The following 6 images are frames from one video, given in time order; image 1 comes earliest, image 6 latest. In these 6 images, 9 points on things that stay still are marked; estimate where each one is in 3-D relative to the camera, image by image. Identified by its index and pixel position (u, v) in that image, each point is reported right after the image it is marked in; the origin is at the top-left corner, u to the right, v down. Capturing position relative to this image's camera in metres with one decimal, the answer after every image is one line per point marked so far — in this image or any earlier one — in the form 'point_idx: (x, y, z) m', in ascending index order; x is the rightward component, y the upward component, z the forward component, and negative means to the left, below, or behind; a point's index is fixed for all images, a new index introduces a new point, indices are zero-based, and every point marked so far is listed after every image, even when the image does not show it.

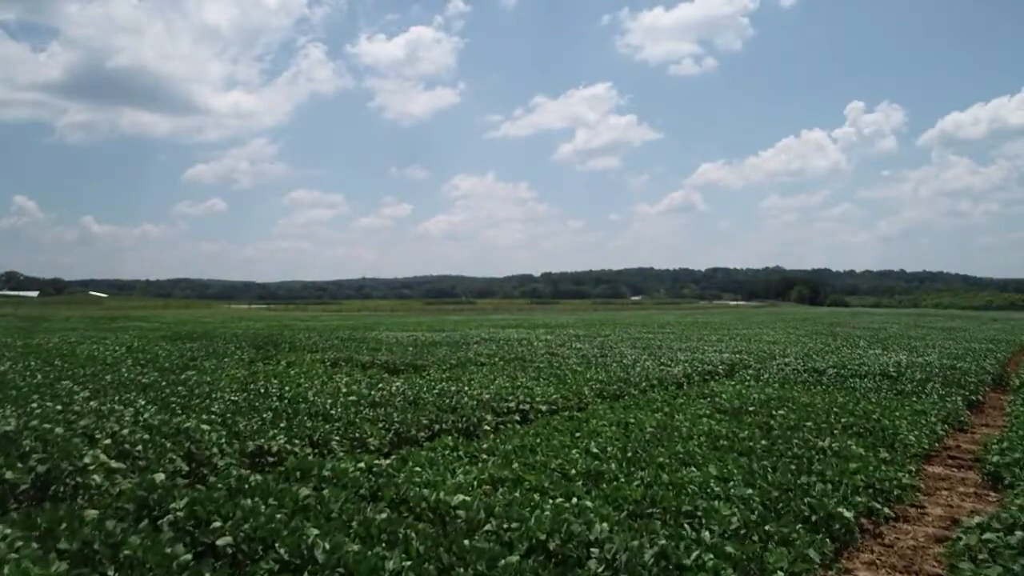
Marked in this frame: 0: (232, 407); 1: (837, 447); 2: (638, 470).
0: (-6.3, -2.7, +17.5) m
1: (+6.1, -3.0, +14.5) m
2: (+2.0, -2.9, +12.4) m
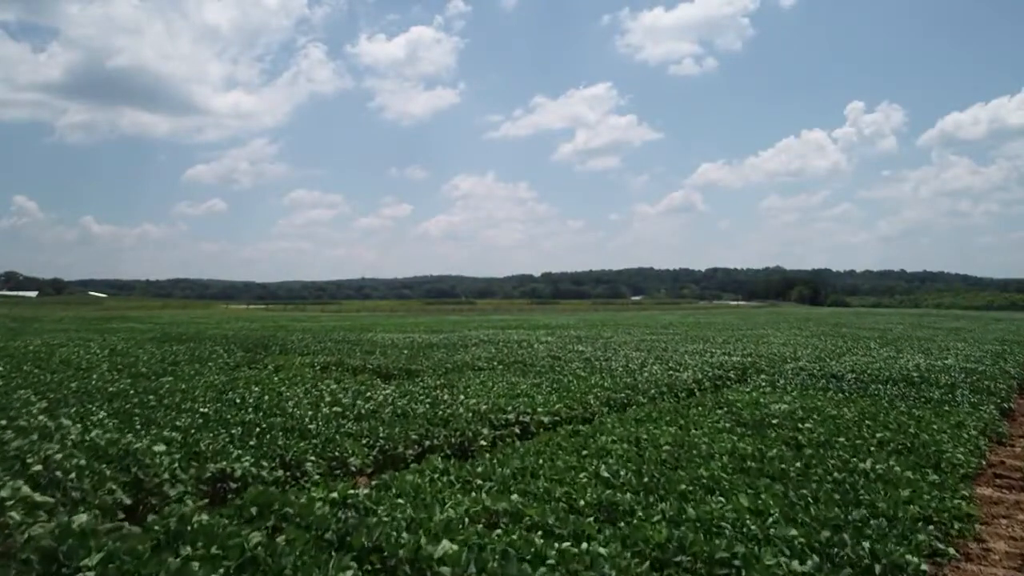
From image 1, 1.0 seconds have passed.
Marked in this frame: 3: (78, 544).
0: (-6.3, -2.7, +15.7) m
1: (+6.1, -3.0, +12.8) m
2: (+2.0, -2.9, +10.6) m
3: (-4.1, -2.4, +7.3) m
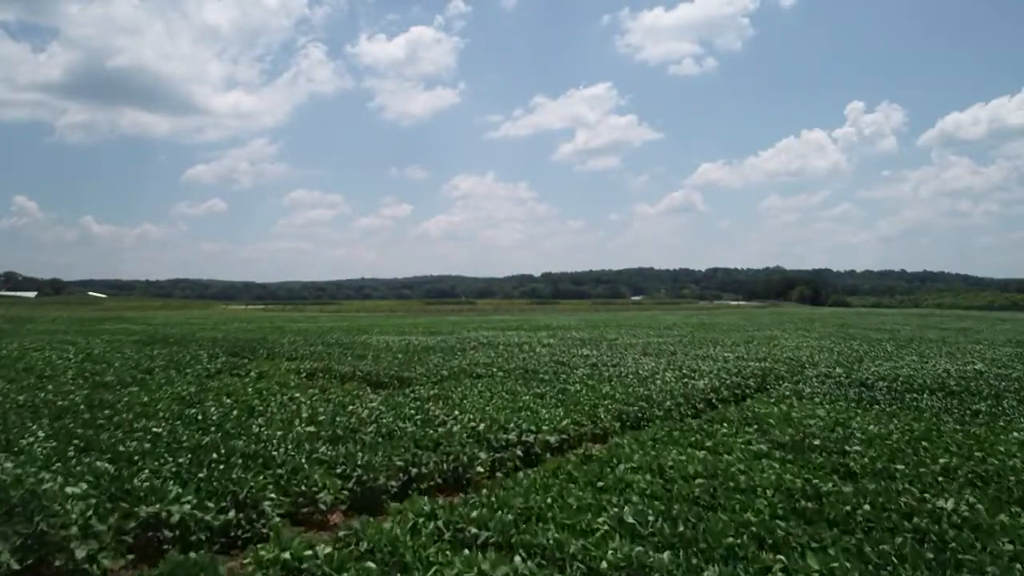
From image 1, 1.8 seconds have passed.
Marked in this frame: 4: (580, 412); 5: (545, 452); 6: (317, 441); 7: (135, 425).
0: (-6.3, -2.7, +13.4) m
1: (+6.1, -3.0, +10.5) m
2: (+2.0, -2.9, +8.3) m
3: (-4.1, -2.4, +5.0) m
4: (+1.7, -3.2, +19.7) m
5: (+0.7, -3.3, +15.9) m
6: (-3.7, -2.9, +14.6) m
7: (-7.7, -2.8, +15.9) m
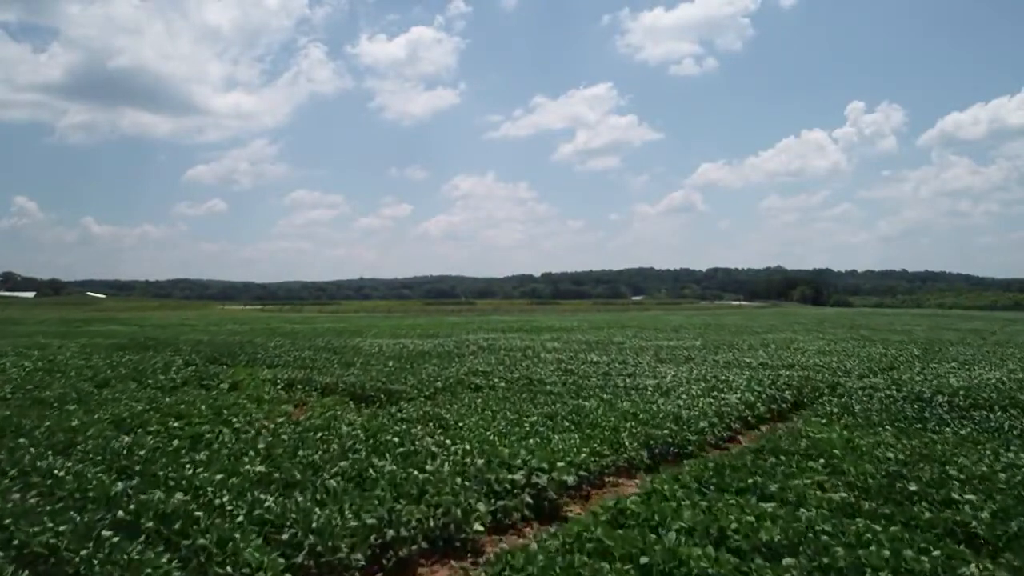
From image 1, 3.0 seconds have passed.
0: (-6.2, -2.7, +10.1) m
1: (+6.2, -3.0, +7.1) m
2: (+2.1, -2.9, +4.9) m
3: (-3.9, -2.4, +1.6) m
4: (+1.8, -3.2, +16.3) m
5: (+0.8, -3.4, +12.5) m
6: (-3.6, -2.9, +11.2) m
7: (-7.6, -2.8, +12.5) m
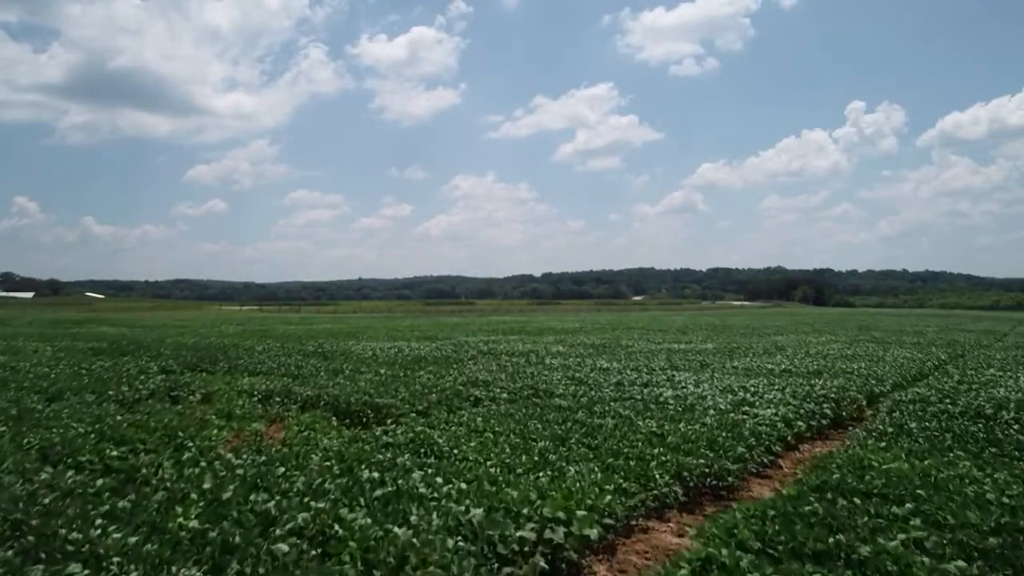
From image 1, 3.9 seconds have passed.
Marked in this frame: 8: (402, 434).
0: (-6.1, -2.8, +7.3) m
1: (+6.3, -3.0, +4.3) m
2: (+2.2, -3.0, +2.1) m
3: (-3.8, -2.4, -1.2) m
4: (+1.9, -3.2, +13.5) m
5: (+0.9, -3.4, +9.7) m
6: (-3.5, -2.9, +8.4) m
7: (-7.5, -2.8, +9.7) m
8: (-2.4, -3.1, +16.9) m
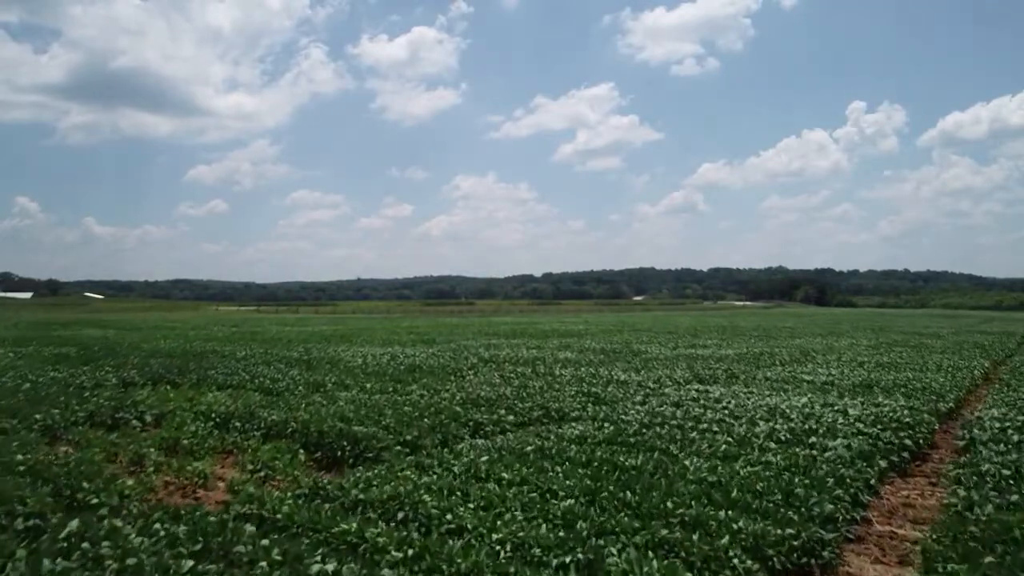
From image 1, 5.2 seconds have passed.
0: (-5.9, -2.8, +3.3) m
1: (+6.5, -3.1, +0.3) m
2: (+2.4, -3.0, -1.9) m
3: (-3.7, -2.5, -5.2) m
4: (+2.1, -3.3, +9.5) m
5: (+1.1, -3.4, +5.7) m
6: (-3.3, -3.0, +4.5) m
7: (-7.3, -2.9, +5.7) m
8: (-2.2, -3.2, +12.9) m
